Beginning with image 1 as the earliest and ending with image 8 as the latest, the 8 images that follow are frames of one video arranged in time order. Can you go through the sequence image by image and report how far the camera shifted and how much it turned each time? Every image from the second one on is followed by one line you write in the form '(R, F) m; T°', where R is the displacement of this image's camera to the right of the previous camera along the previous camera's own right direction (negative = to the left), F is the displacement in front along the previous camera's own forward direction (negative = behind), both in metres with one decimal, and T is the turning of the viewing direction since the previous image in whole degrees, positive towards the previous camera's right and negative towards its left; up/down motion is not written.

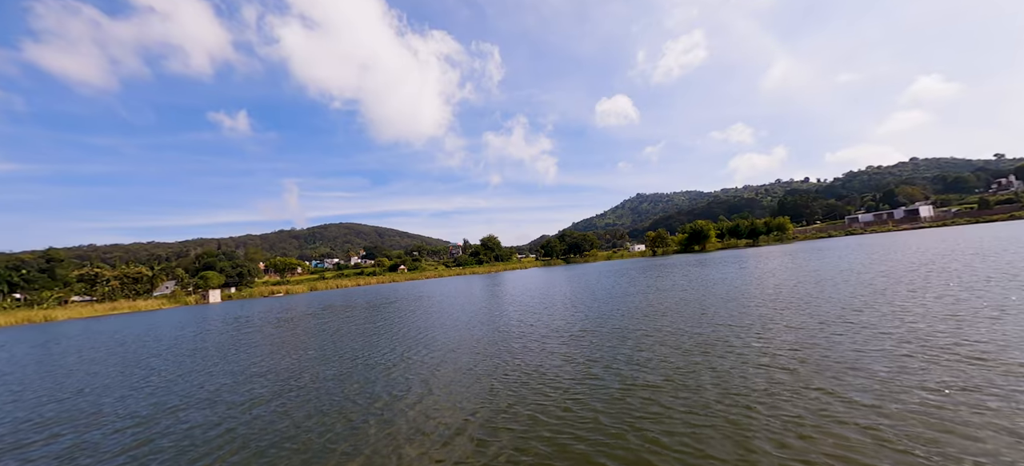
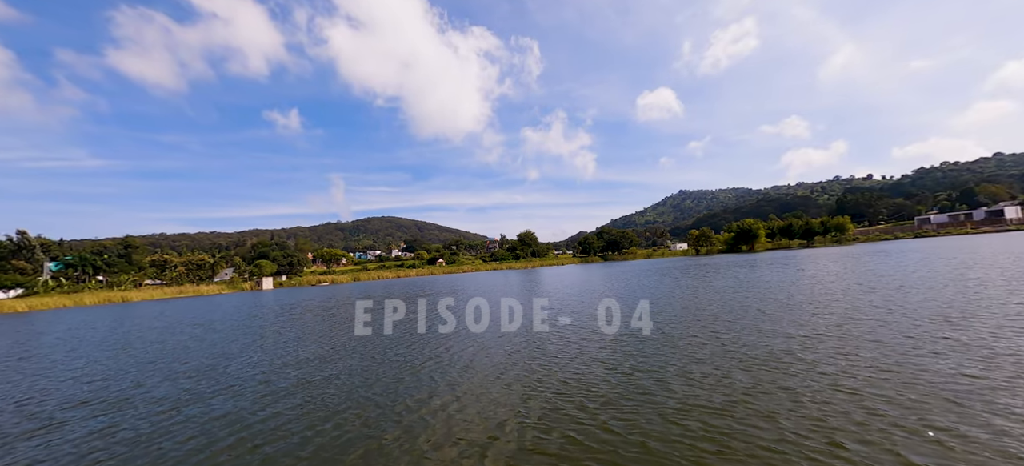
(0.0, +0.2) m; -5°
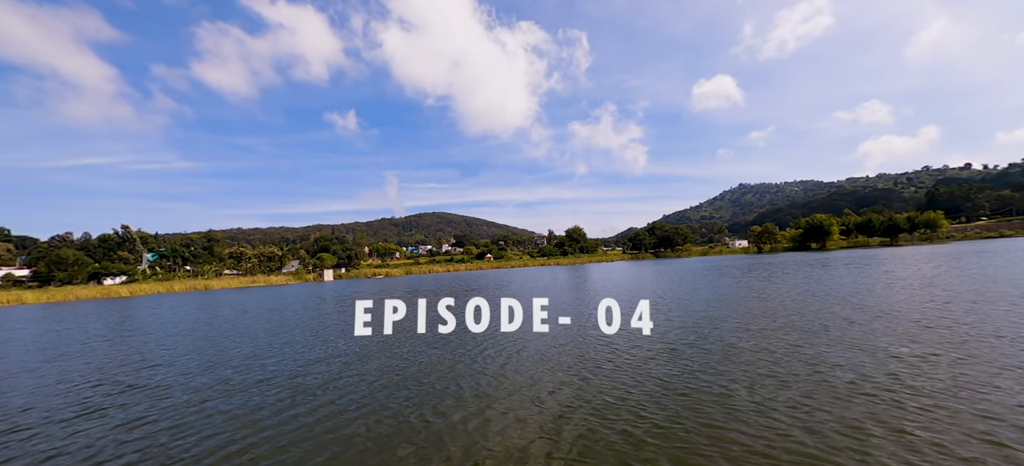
(0.0, +0.3) m; -7°
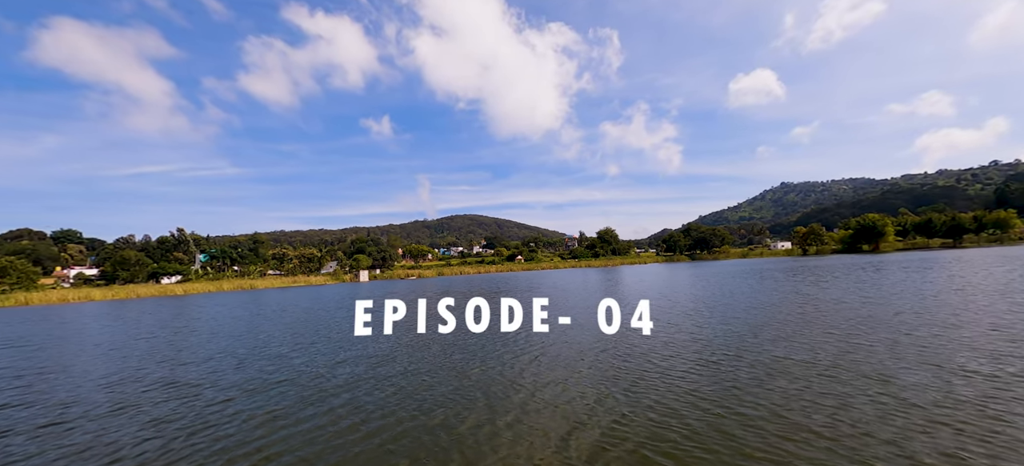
(+0.1, +0.2) m; -4°
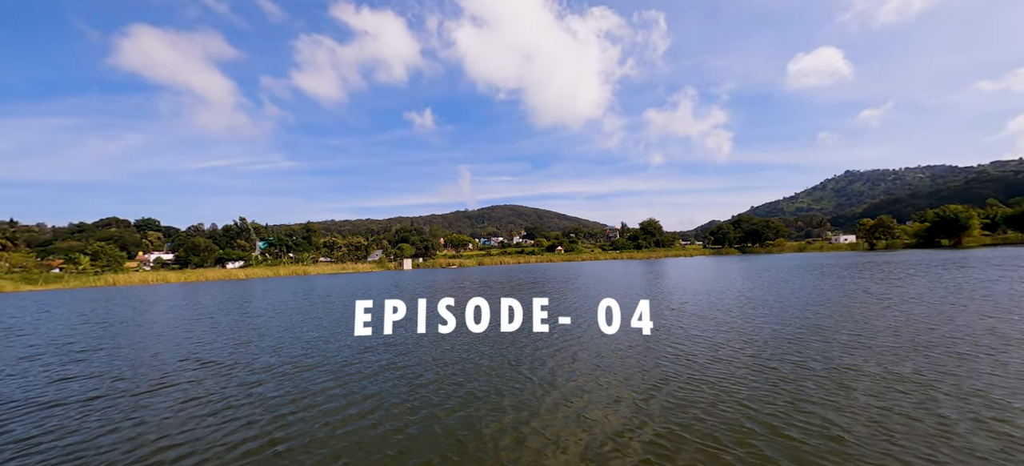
(+0.1, +0.3) m; -6°
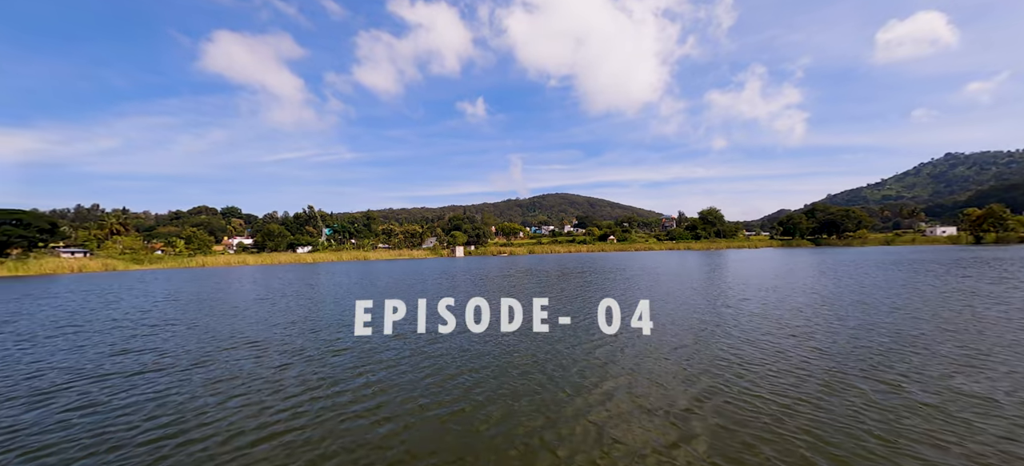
(+0.3, +0.6) m; -7°
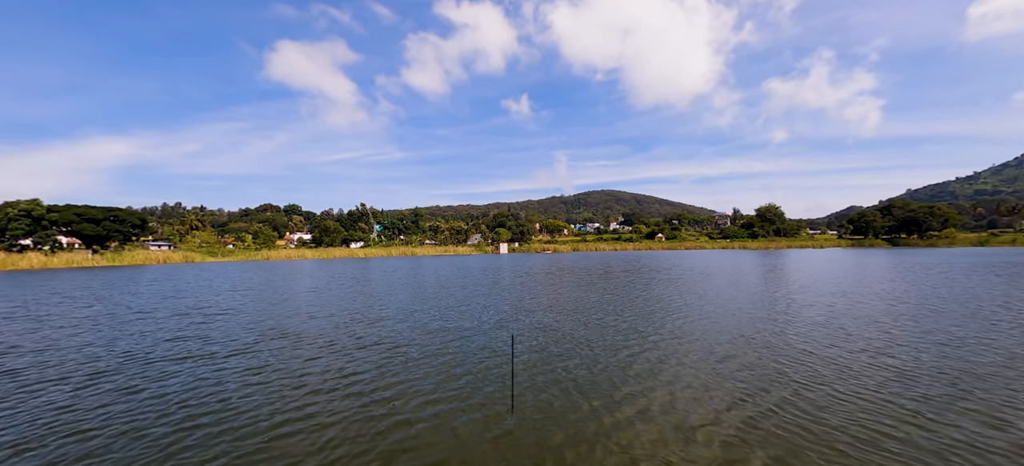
(+0.6, +0.6) m; -6°
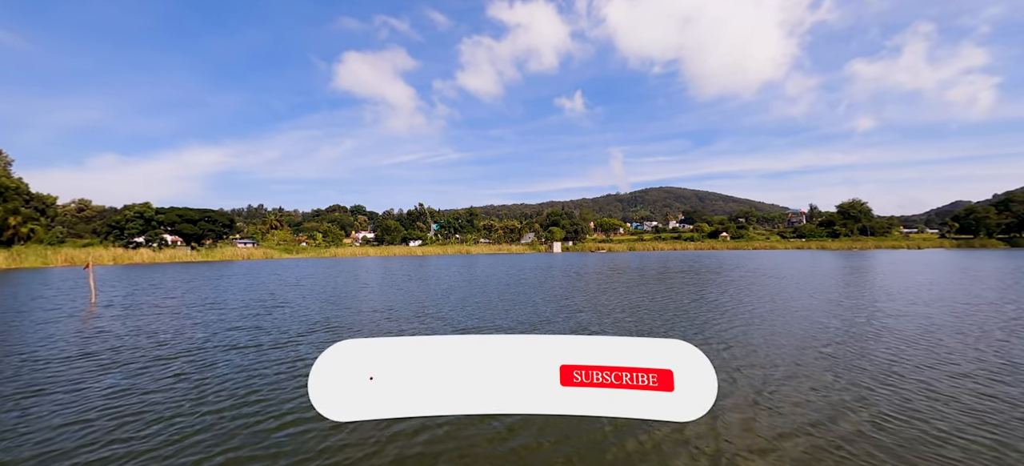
(+1.0, +0.8) m; -8°
